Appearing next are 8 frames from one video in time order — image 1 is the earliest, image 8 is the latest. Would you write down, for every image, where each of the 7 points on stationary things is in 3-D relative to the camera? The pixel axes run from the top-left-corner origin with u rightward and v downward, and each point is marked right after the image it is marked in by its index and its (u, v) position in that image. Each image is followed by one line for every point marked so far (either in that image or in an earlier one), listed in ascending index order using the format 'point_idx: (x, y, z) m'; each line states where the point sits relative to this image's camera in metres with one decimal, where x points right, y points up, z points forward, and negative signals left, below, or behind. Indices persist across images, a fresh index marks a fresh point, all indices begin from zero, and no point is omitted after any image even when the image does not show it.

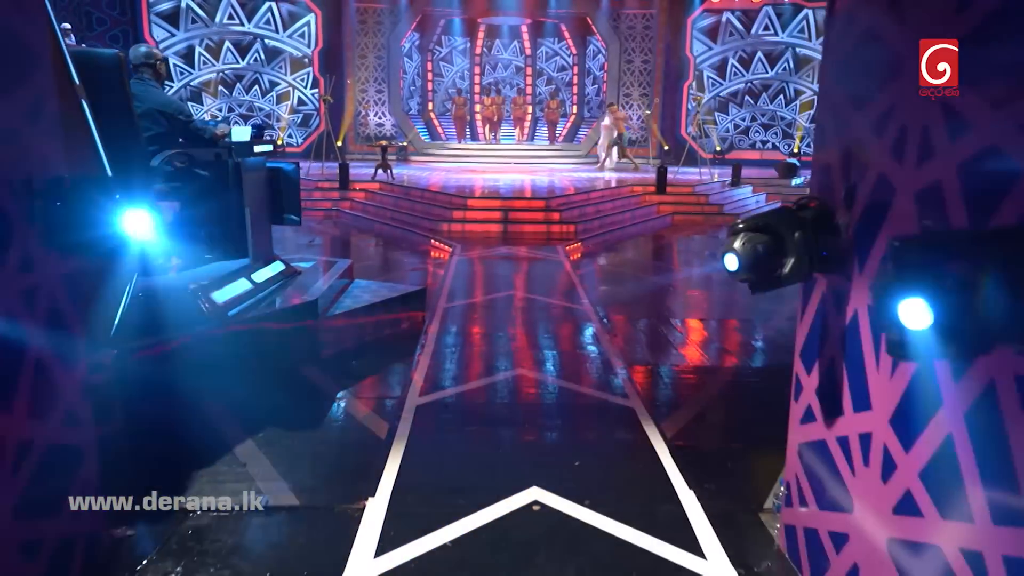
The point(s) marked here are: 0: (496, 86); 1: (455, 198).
0: (-0.4, +4.4, +17.2) m
1: (-0.5, +0.9, +7.5) m
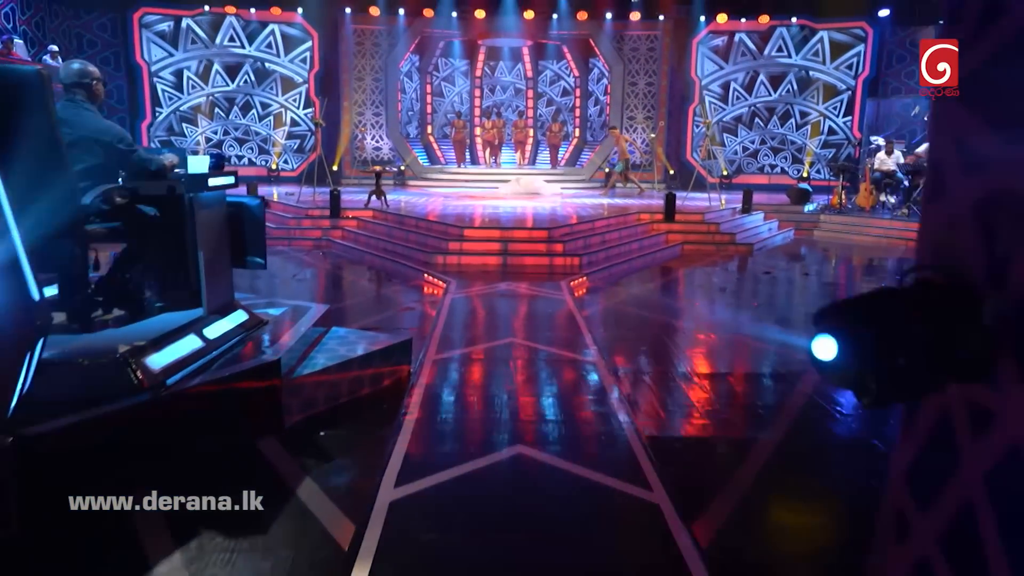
0: (-0.4, +3.8, +16.8) m
1: (-0.5, +0.5, +7.0) m
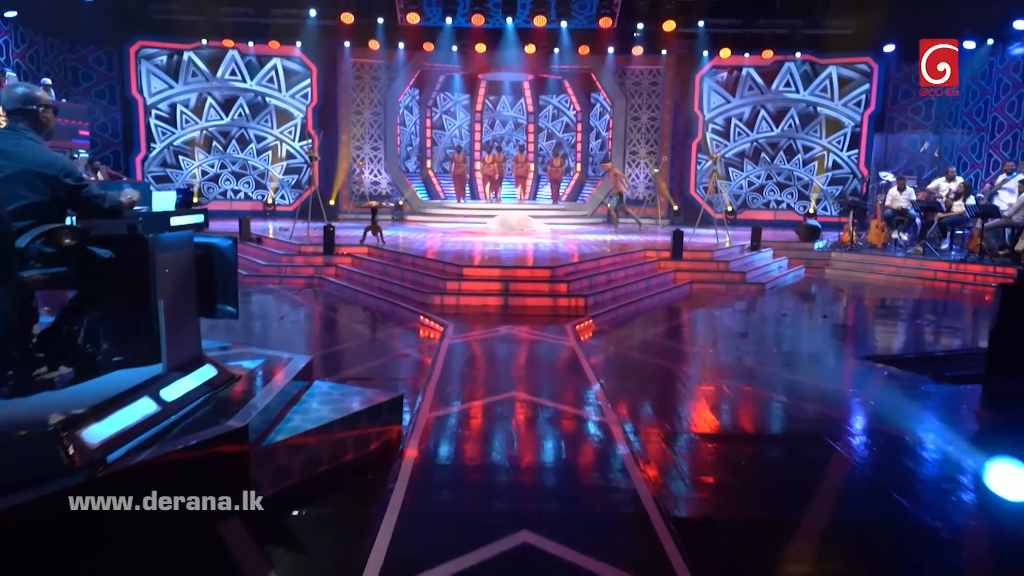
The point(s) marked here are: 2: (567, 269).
0: (-0.4, +3.0, +16.6) m
1: (-0.5, +0.2, +6.7) m
2: (+0.5, +0.2, +6.8) m
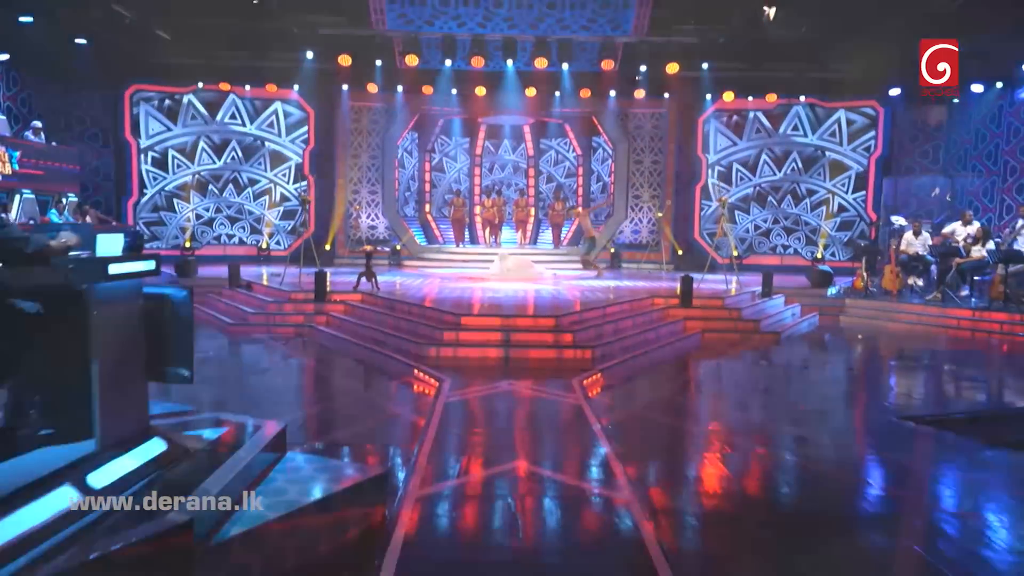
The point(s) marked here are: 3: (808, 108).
0: (-0.3, +2.1, +16.4) m
1: (-0.5, -0.2, +6.3) m
2: (+0.5, -0.2, +6.4) m
3: (+5.0, +3.1, +13.5) m
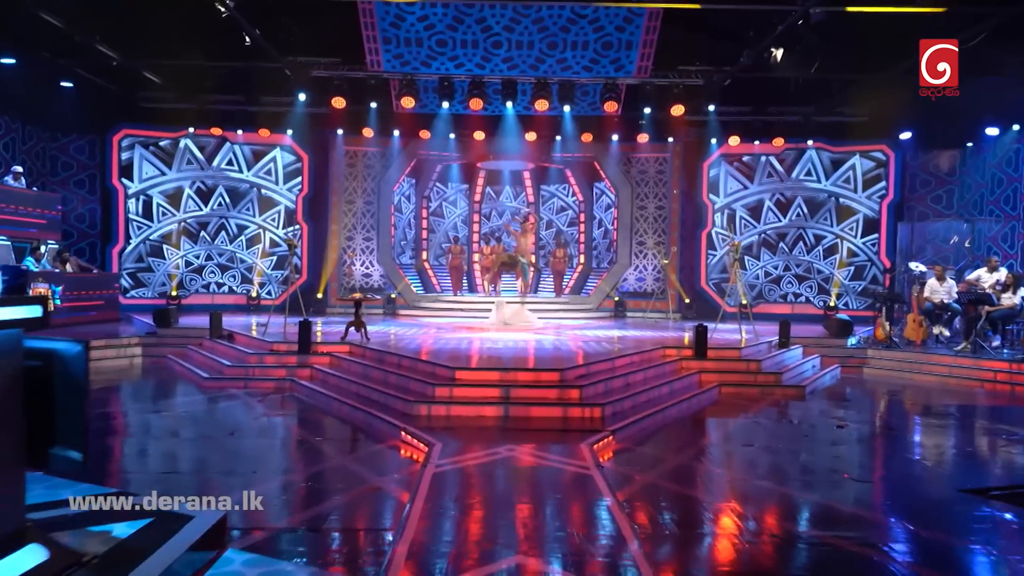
0: (-0.4, +1.1, +15.9) m
1: (-0.5, -0.6, +5.7) m
2: (+0.5, -0.6, +5.8) m
3: (+5.0, +2.2, +13.1) m
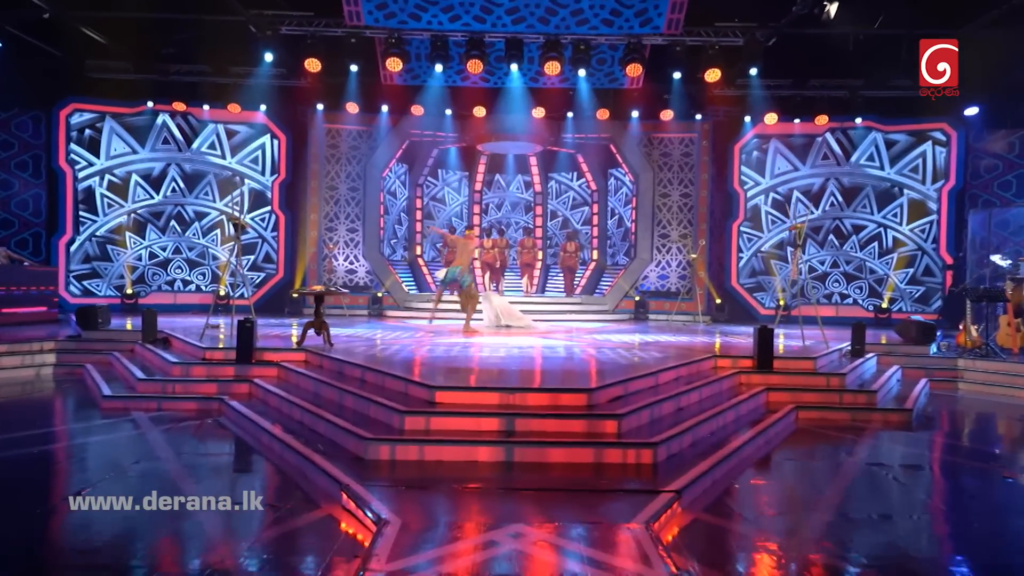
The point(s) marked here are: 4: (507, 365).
0: (-0.3, +1.1, +14.2) m
1: (-0.5, -0.5, +4.0) m
2: (+0.5, -0.5, +4.1) m
3: (+5.1, +2.3, +11.4) m
4: (0.0, -0.5, +5.3) m
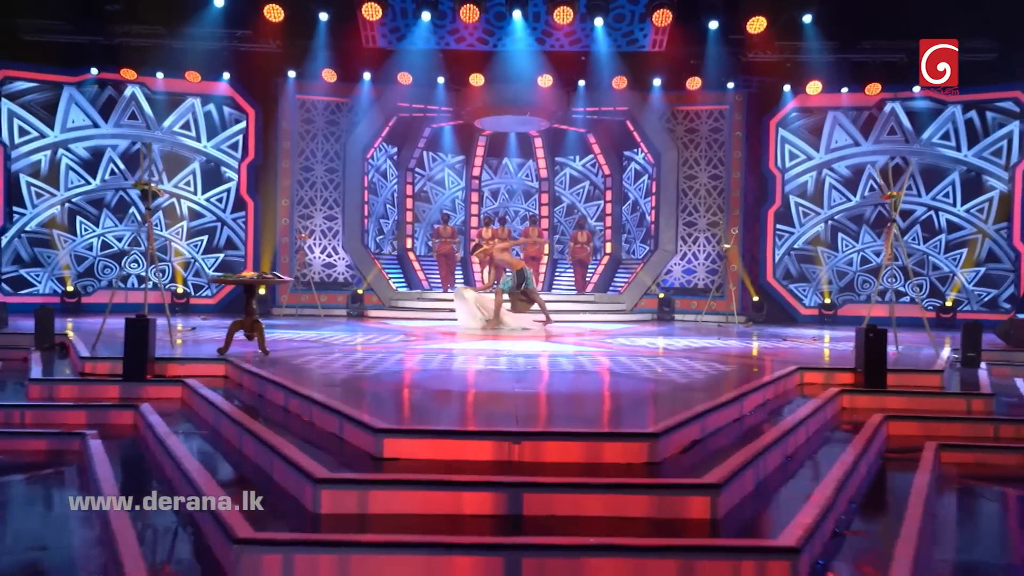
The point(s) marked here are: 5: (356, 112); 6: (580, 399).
0: (-0.2, +1.1, +12.6) m
1: (-0.5, -0.4, +2.5) m
2: (+0.5, -0.5, +2.5) m
3: (+5.1, +2.3, +9.8) m
4: (0.0, -0.4, +3.7) m
5: (-2.0, +2.3, +10.4) m
6: (+0.3, -0.5, +3.3) m
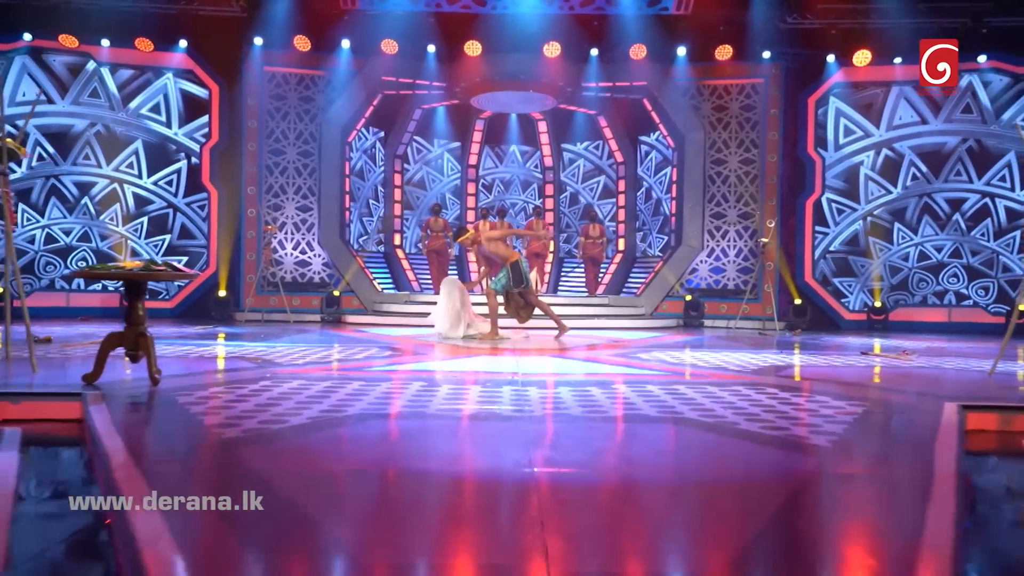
0: (-0.2, +1.1, +11.3) m
1: (-0.4, -0.4, +1.1) m
2: (+0.6, -0.4, +1.2) m
3: (+5.2, +2.3, +8.5) m
4: (0.0, -0.4, +2.4) m
5: (-2.0, +2.3, +9.0) m
6: (+0.3, -0.4, +1.9) m
